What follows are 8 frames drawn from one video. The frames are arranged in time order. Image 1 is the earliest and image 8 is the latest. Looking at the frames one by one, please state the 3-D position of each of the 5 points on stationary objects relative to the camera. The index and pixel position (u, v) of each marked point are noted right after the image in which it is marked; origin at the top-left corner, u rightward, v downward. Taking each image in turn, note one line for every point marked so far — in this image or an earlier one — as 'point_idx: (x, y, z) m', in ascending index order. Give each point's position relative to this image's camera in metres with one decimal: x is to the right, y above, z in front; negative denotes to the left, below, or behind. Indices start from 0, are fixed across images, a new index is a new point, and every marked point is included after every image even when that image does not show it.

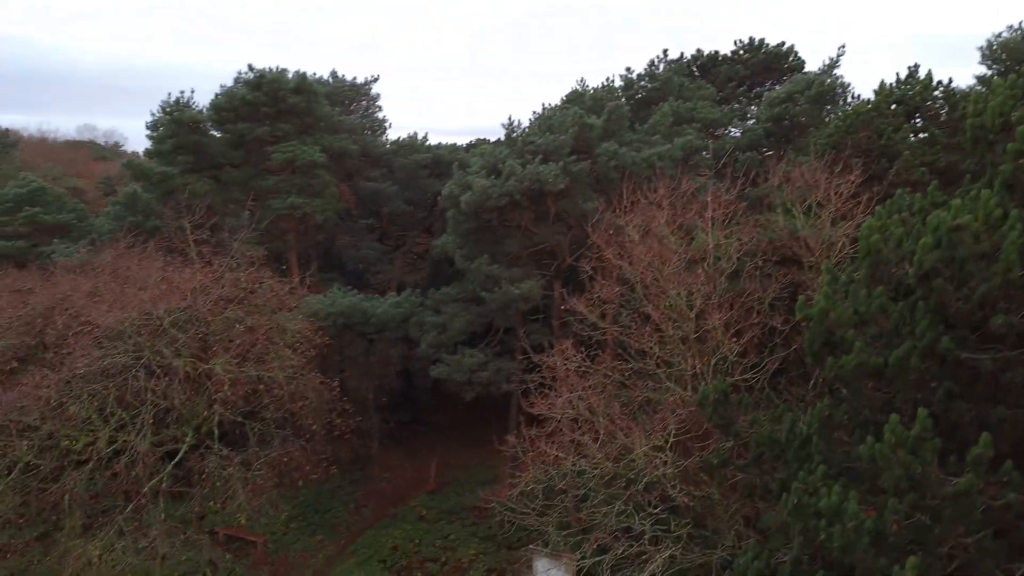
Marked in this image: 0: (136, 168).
0: (-5.4, +1.8, +11.7) m
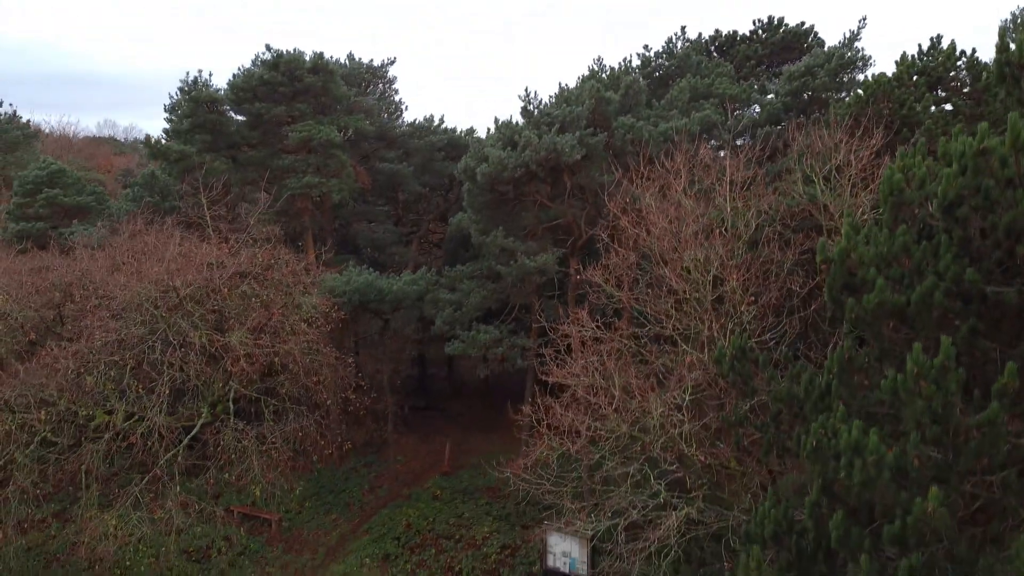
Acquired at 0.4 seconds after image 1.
0: (-5.2, +2.1, +11.7) m
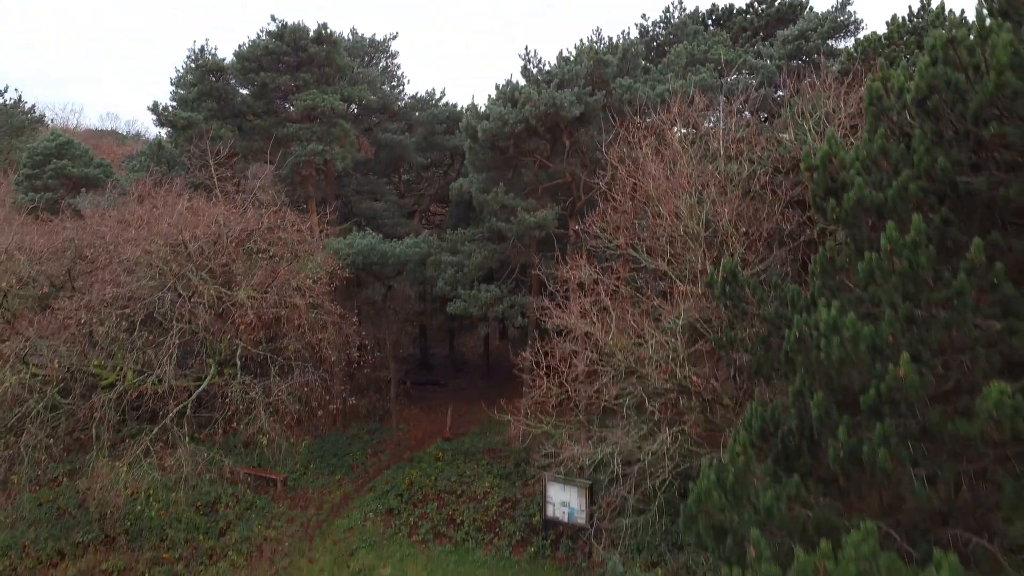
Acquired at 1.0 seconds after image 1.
0: (-5.2, +2.6, +12.0) m
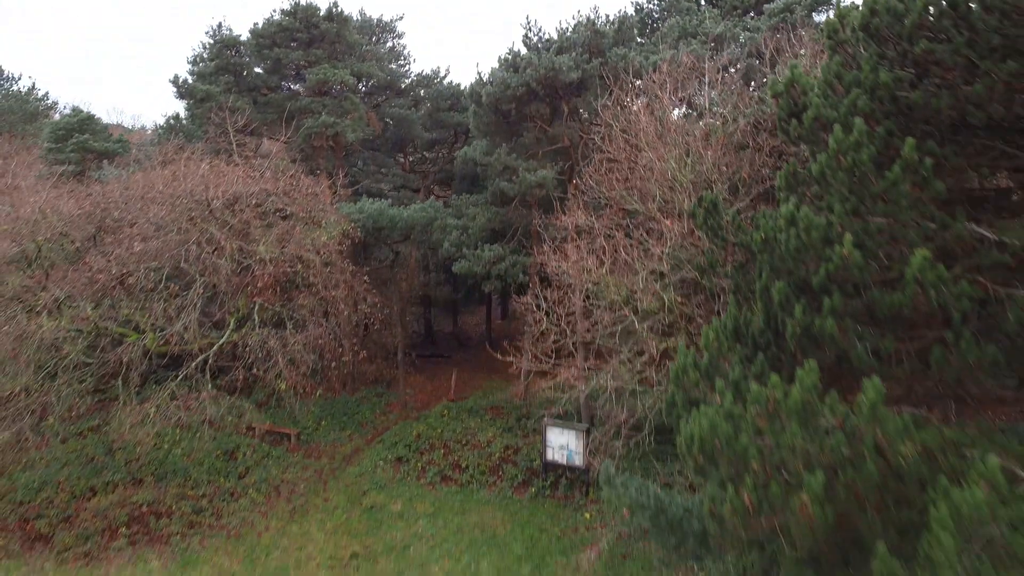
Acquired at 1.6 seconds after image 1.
0: (-5.1, +3.2, +12.6) m
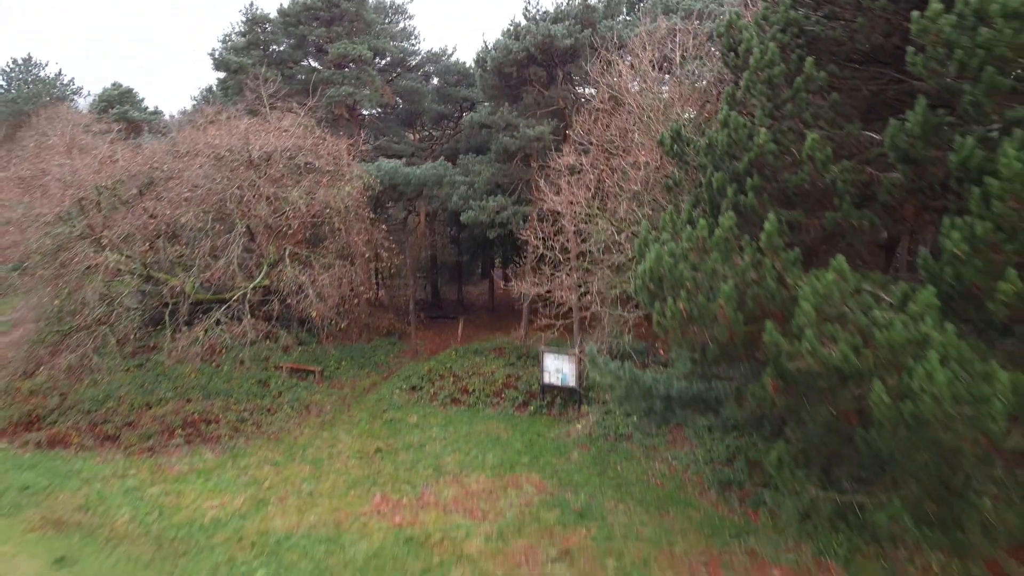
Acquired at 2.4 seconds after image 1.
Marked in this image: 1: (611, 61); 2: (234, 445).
0: (-5.1, +4.0, +14.1) m
1: (+1.3, +3.0, +10.7) m
2: (-3.5, -2.0, +10.2) m
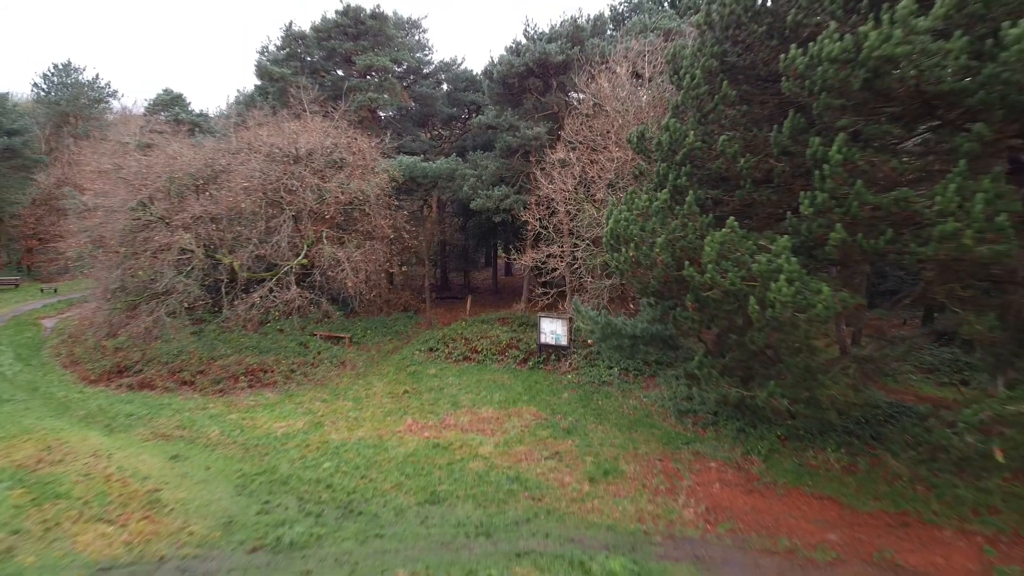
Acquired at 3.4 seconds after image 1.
0: (-5.1, +4.4, +16.3) m
1: (+1.3, +3.4, +13.0) m
2: (-3.4, -1.5, +12.5) m
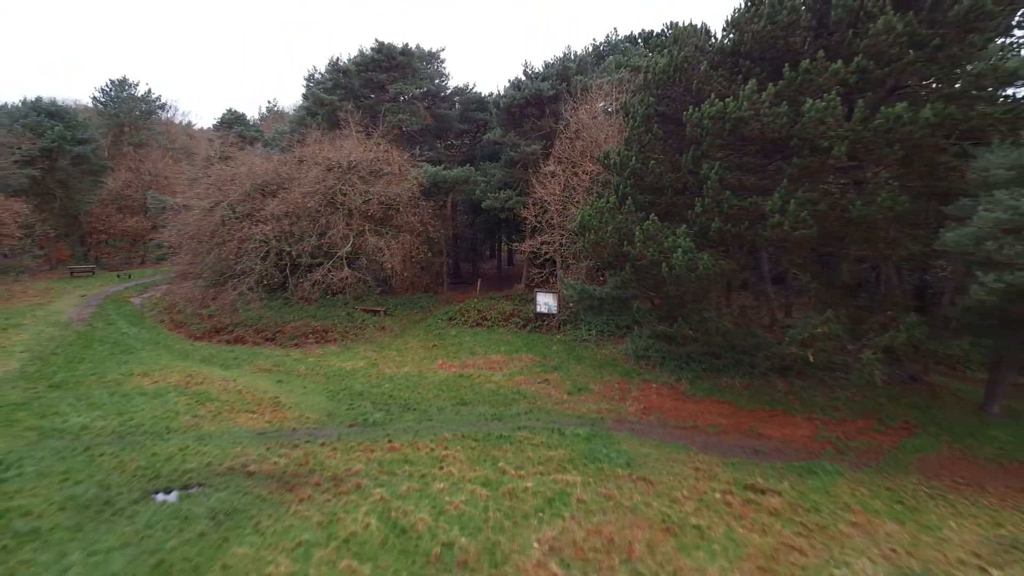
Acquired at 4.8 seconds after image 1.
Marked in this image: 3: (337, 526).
0: (-5.0, +4.8, +20.4) m
1: (+1.4, +3.8, +17.0) m
2: (-3.4, -1.1, +16.5) m
3: (-1.7, -2.3, +7.7) m
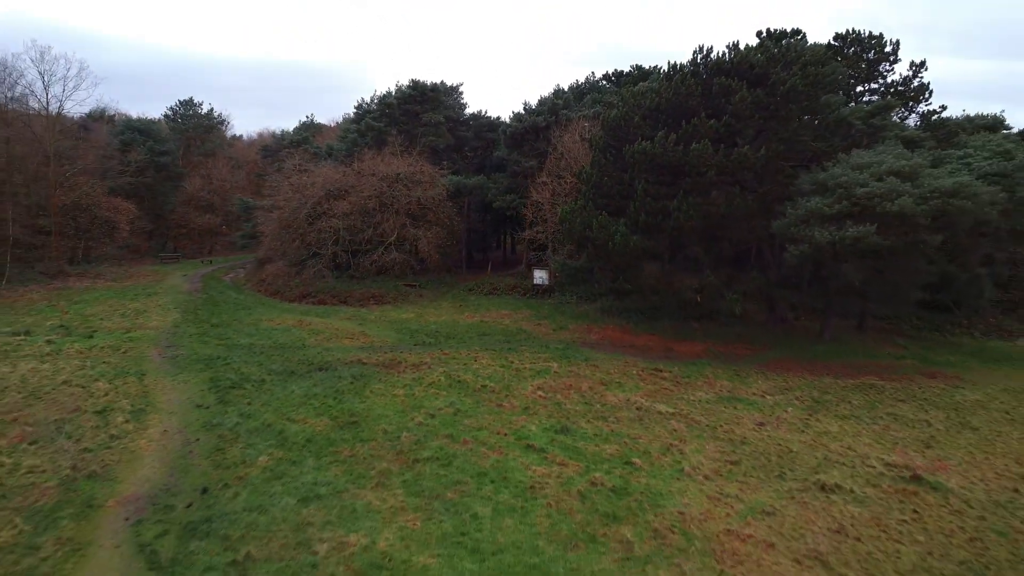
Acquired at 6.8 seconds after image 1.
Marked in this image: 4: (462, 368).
0: (-4.9, +5.5, +26.9) m
1: (+1.5, +4.5, +23.5) m
2: (-3.3, -0.5, +23.1) m
3: (-1.6, -1.6, +14.3) m
4: (-0.9, -1.5, +15.2) m
